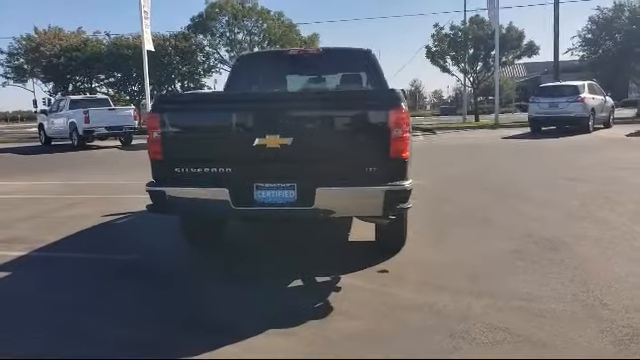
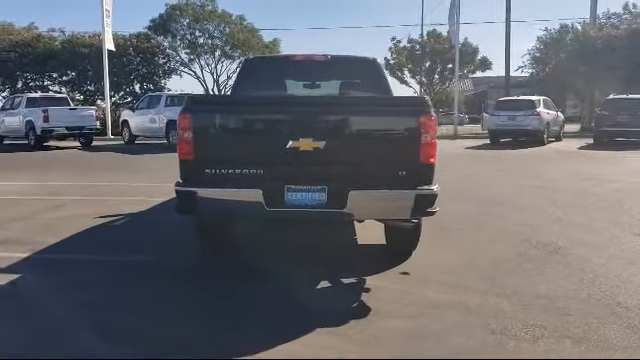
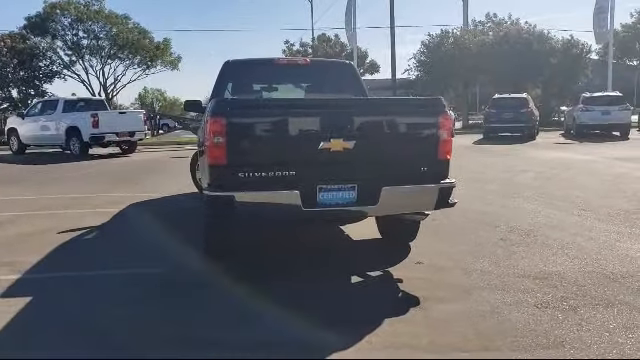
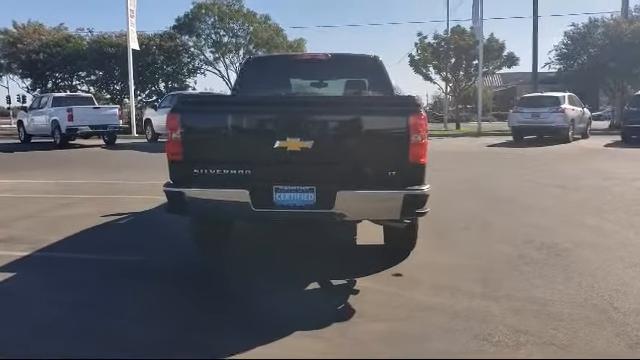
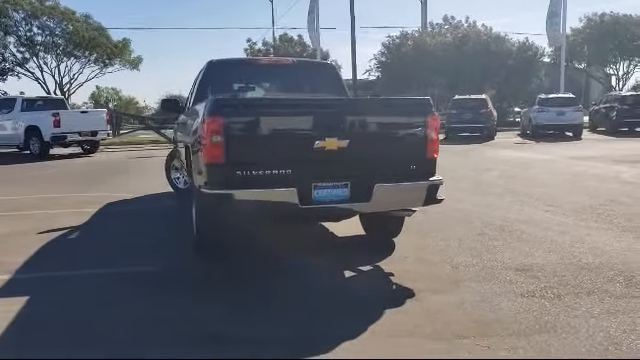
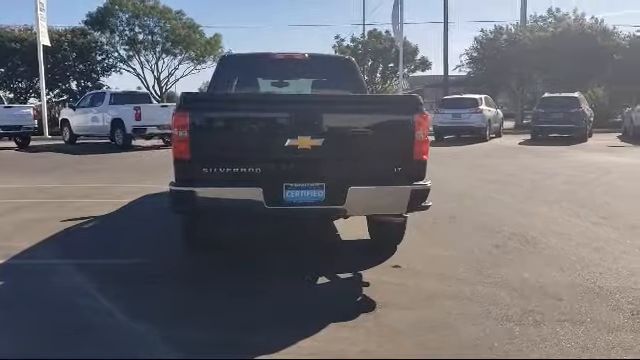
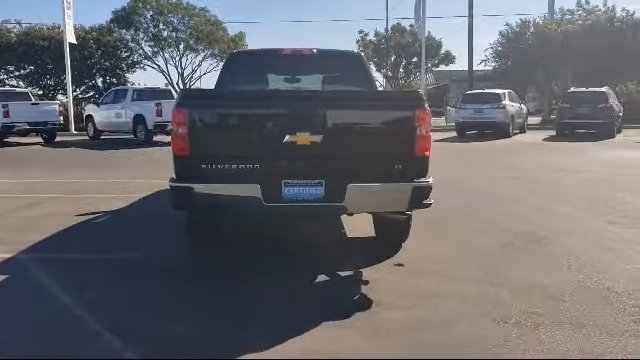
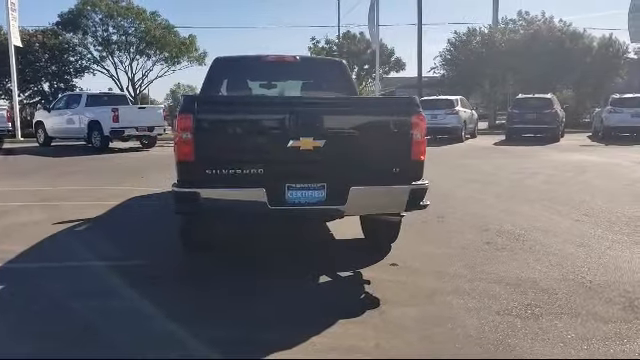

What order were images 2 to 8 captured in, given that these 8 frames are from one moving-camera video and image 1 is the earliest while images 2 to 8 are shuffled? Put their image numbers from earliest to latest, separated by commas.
4, 2, 7, 6, 8, 3, 5
